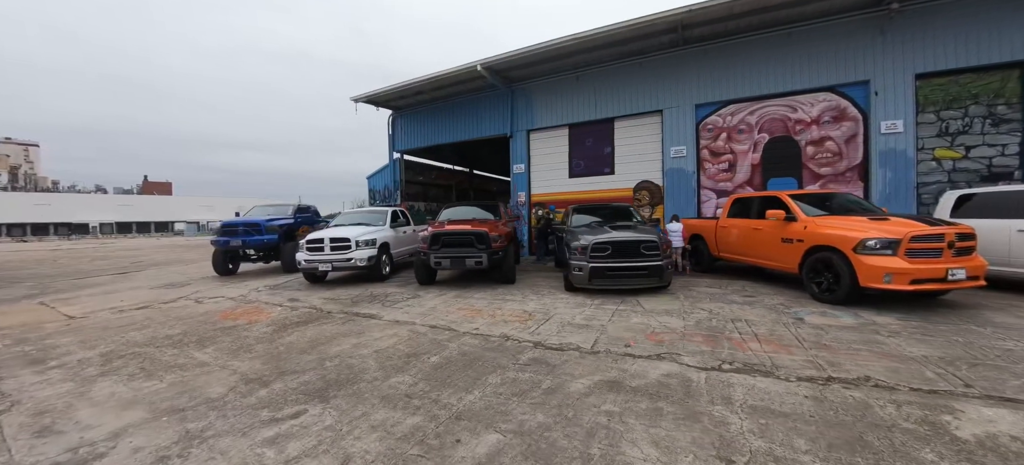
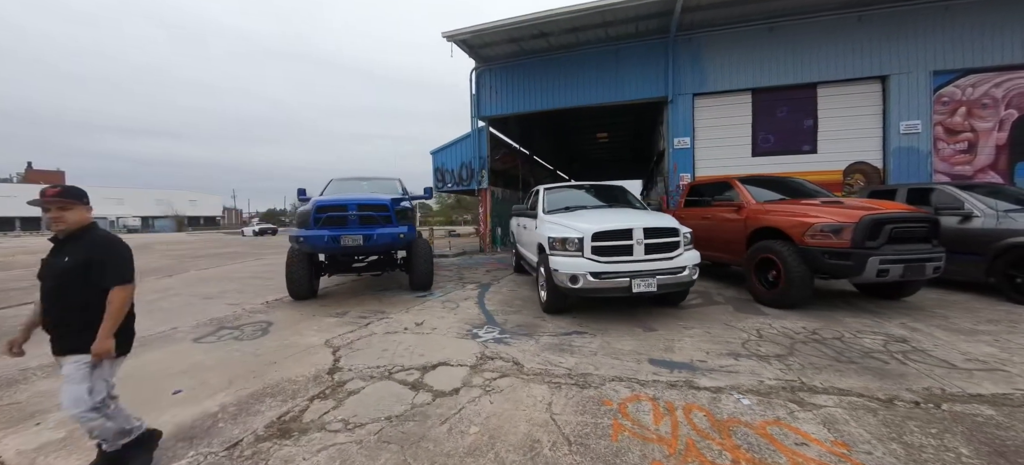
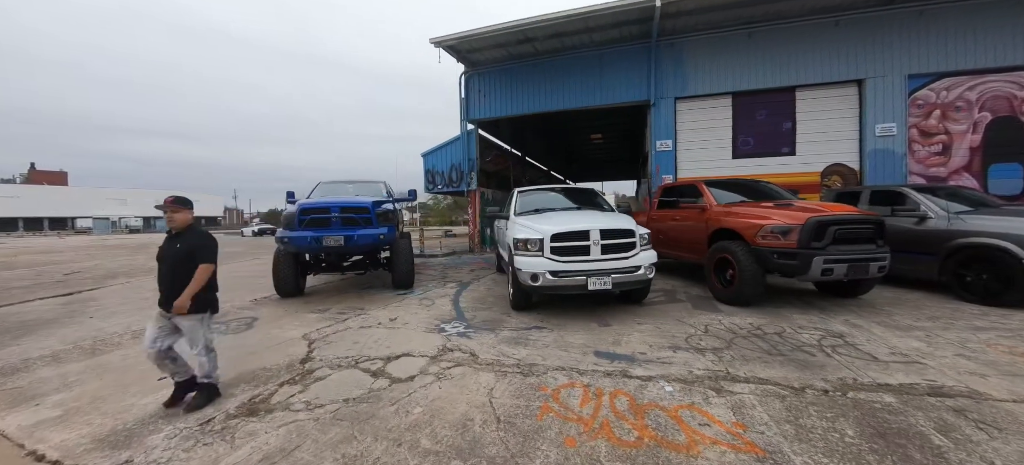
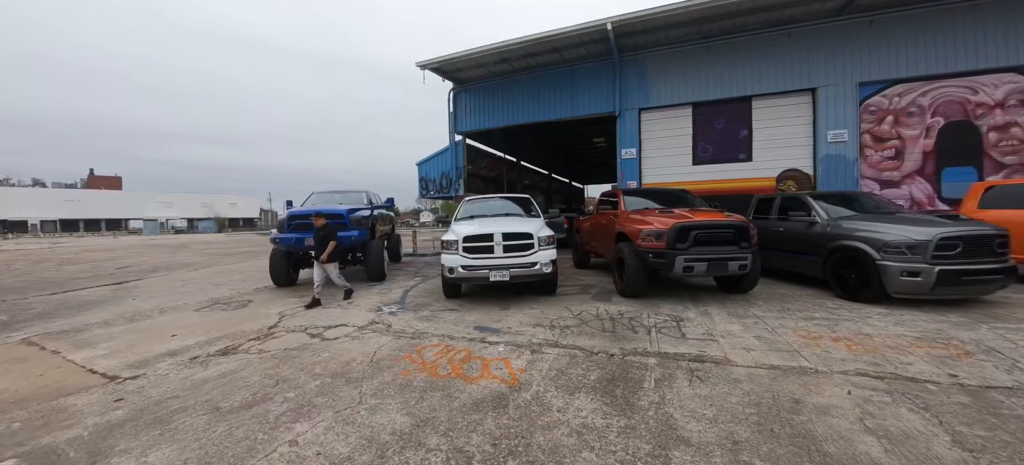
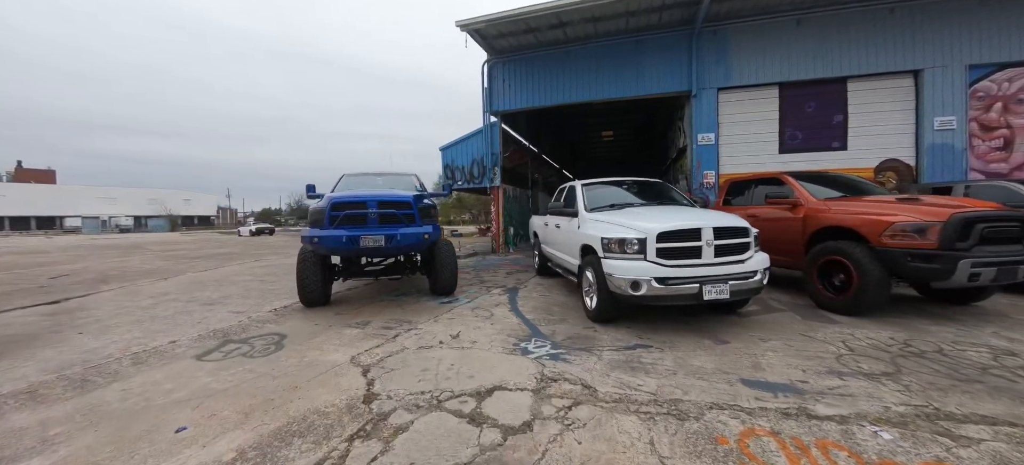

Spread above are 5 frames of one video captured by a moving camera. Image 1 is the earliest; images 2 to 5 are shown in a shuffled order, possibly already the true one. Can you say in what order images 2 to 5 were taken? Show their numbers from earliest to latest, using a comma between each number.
4, 3, 2, 5
